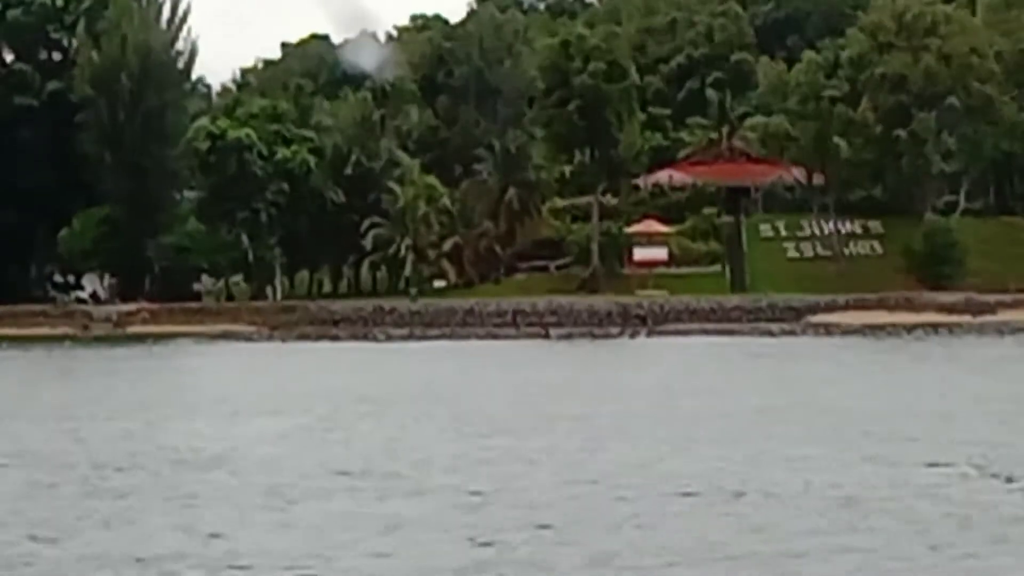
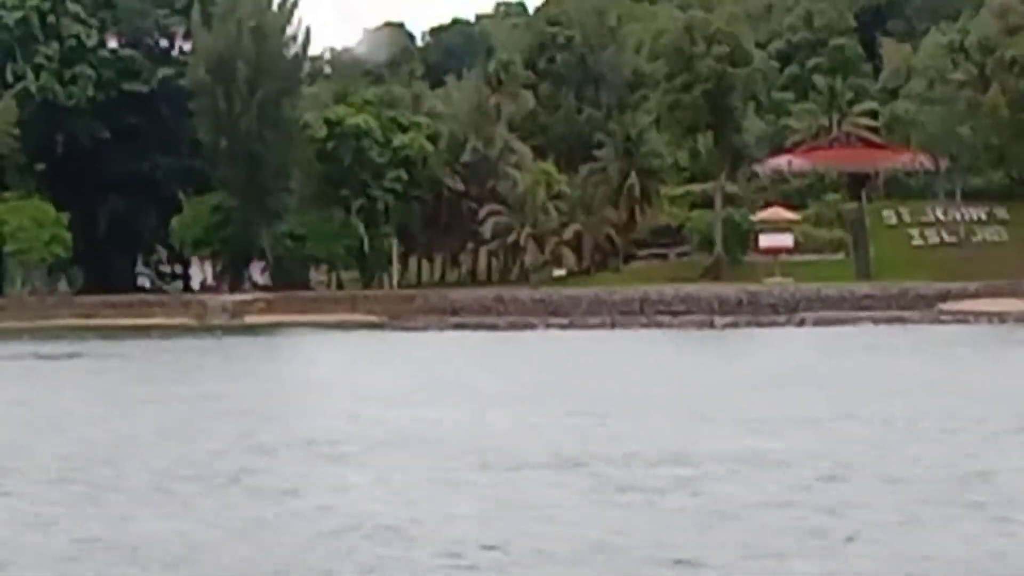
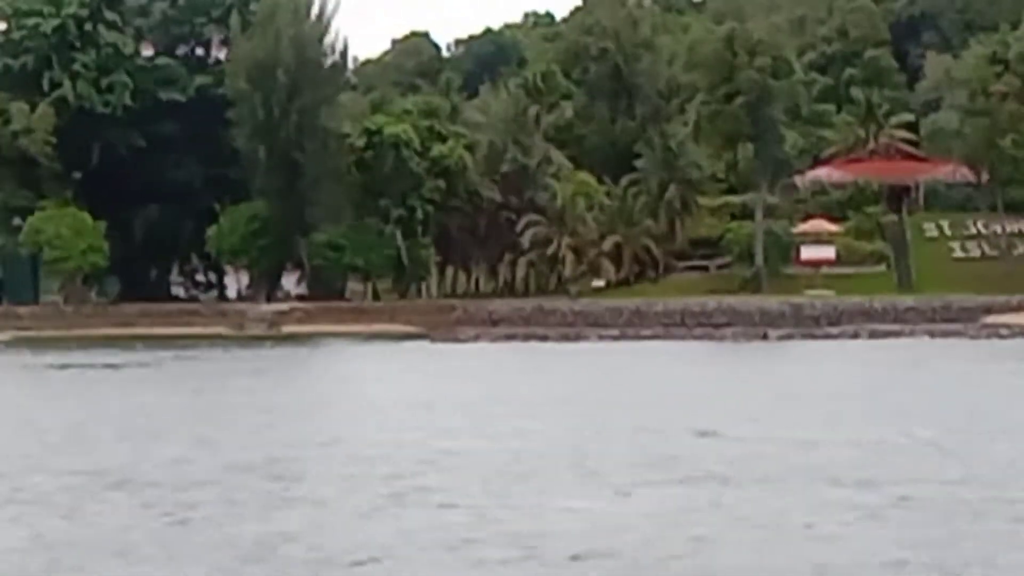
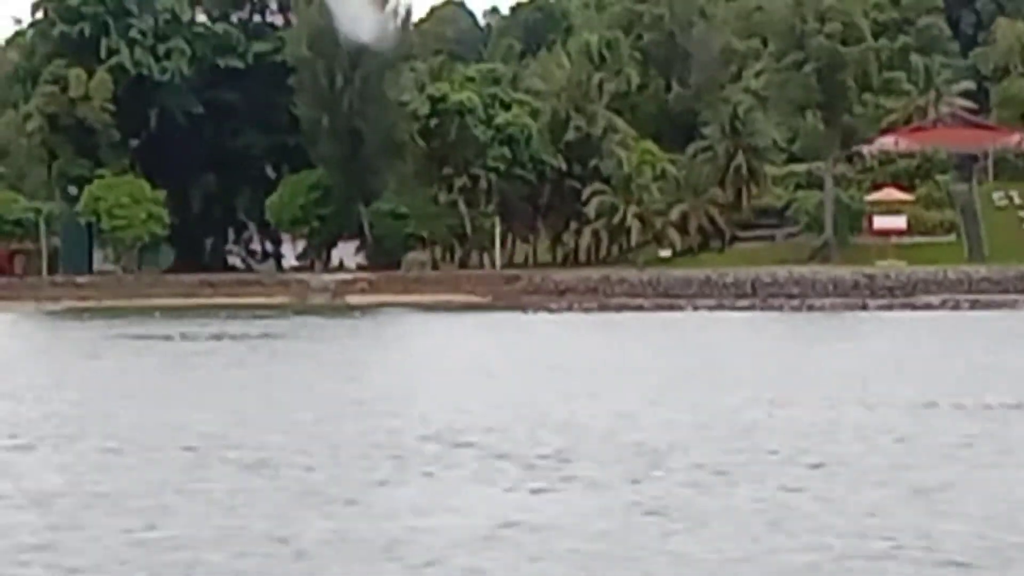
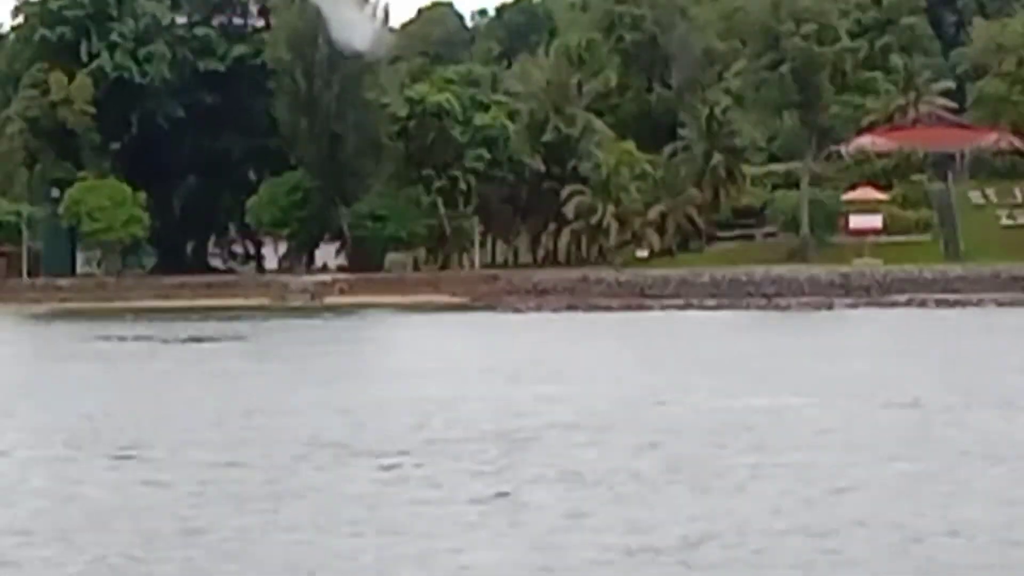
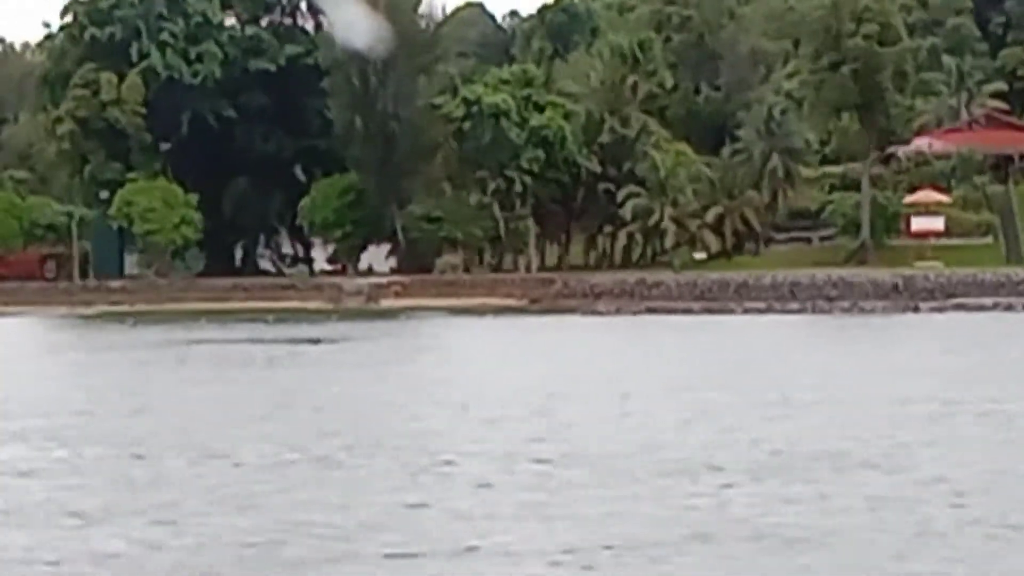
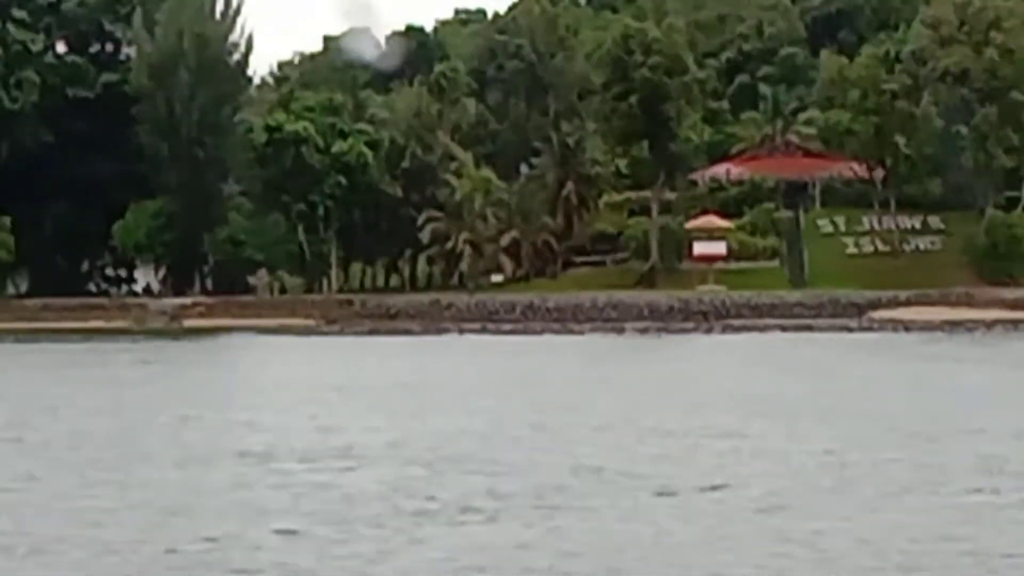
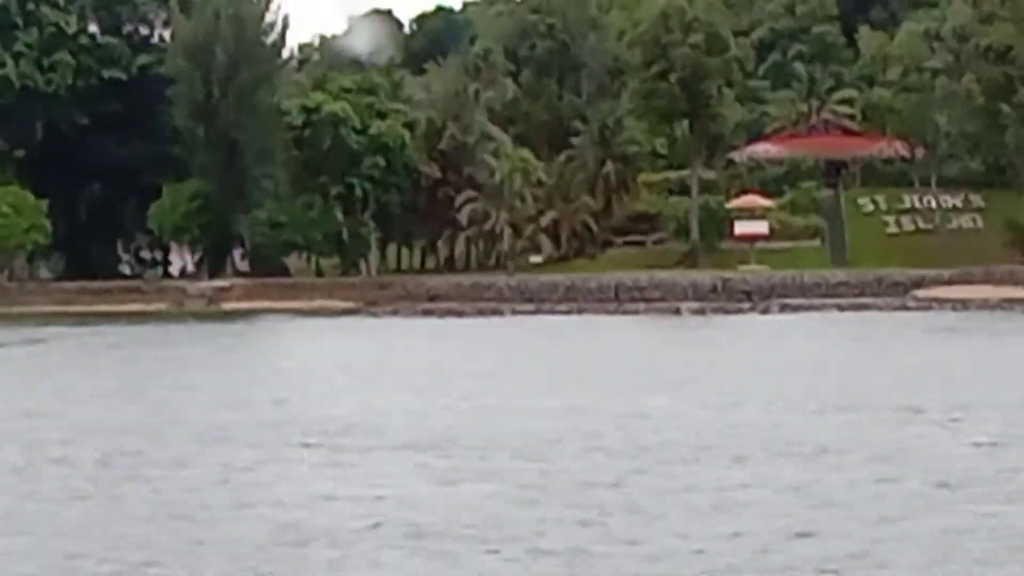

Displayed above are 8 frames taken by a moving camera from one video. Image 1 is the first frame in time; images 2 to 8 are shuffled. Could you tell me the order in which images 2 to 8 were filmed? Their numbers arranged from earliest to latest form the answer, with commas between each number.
7, 8, 2, 3, 5, 4, 6
